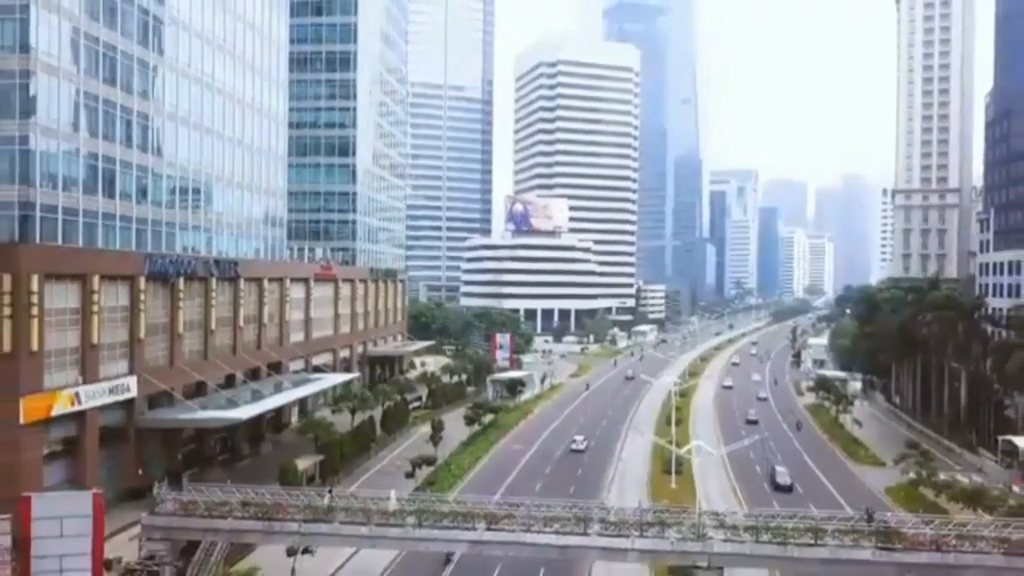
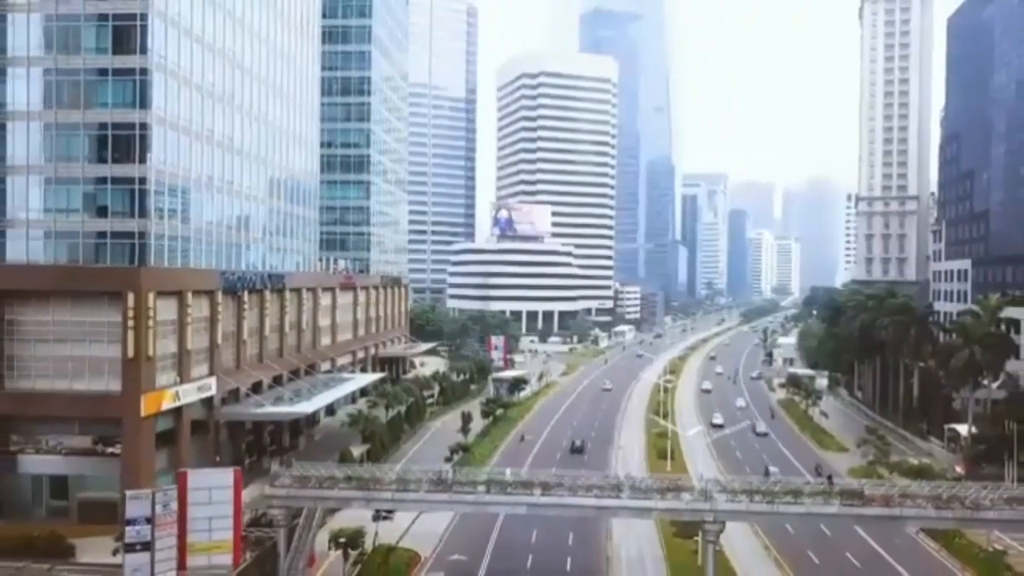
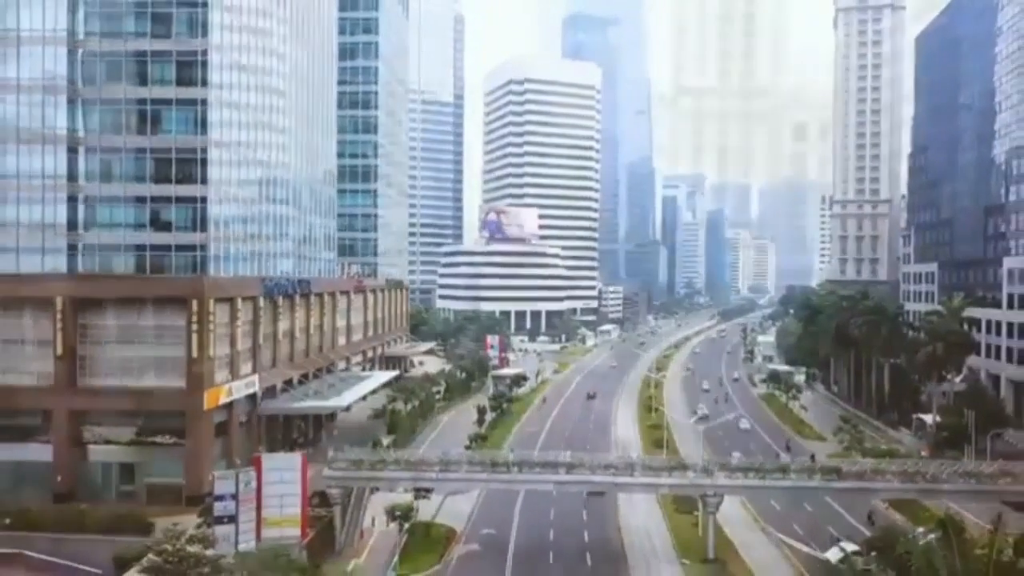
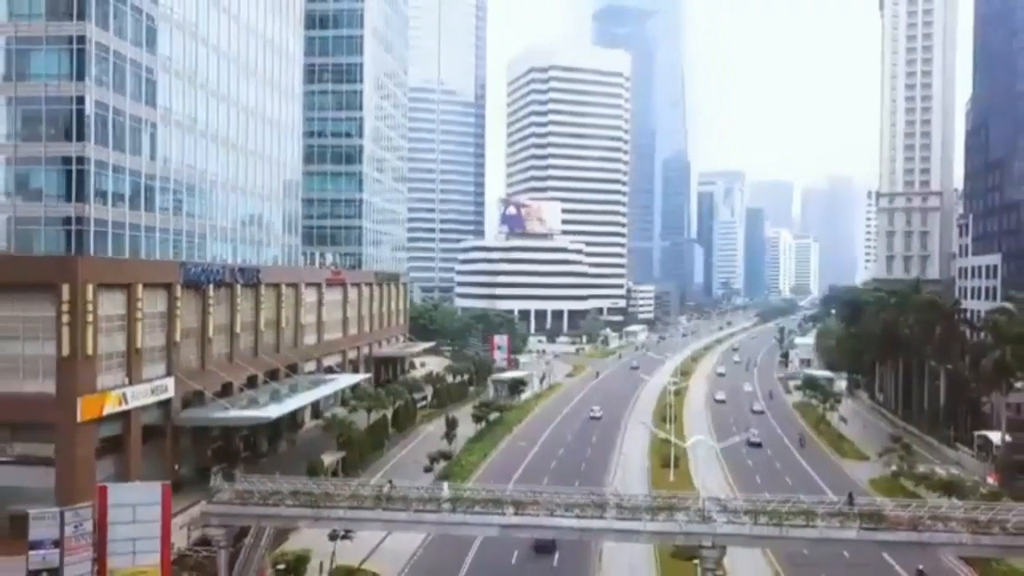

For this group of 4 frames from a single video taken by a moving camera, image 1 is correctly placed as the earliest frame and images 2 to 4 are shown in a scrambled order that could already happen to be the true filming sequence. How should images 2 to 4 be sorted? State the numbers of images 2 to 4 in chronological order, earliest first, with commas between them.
4, 2, 3
